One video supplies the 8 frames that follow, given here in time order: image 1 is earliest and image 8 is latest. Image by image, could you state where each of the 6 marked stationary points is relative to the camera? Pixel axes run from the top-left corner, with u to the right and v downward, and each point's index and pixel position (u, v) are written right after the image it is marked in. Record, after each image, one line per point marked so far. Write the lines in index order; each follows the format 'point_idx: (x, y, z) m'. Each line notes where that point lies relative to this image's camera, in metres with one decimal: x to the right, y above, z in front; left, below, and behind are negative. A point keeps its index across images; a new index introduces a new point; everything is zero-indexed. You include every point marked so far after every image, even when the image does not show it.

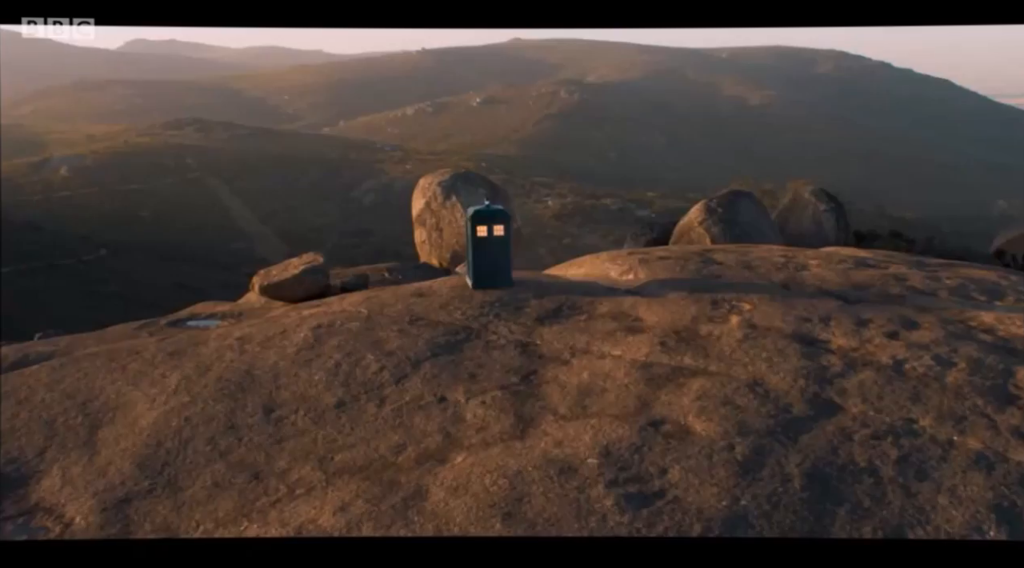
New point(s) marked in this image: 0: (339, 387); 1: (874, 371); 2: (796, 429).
0: (-1.8, -1.1, +10.4) m
1: (+3.7, -0.9, +10.0) m
2: (+2.6, -1.3, +8.9) m
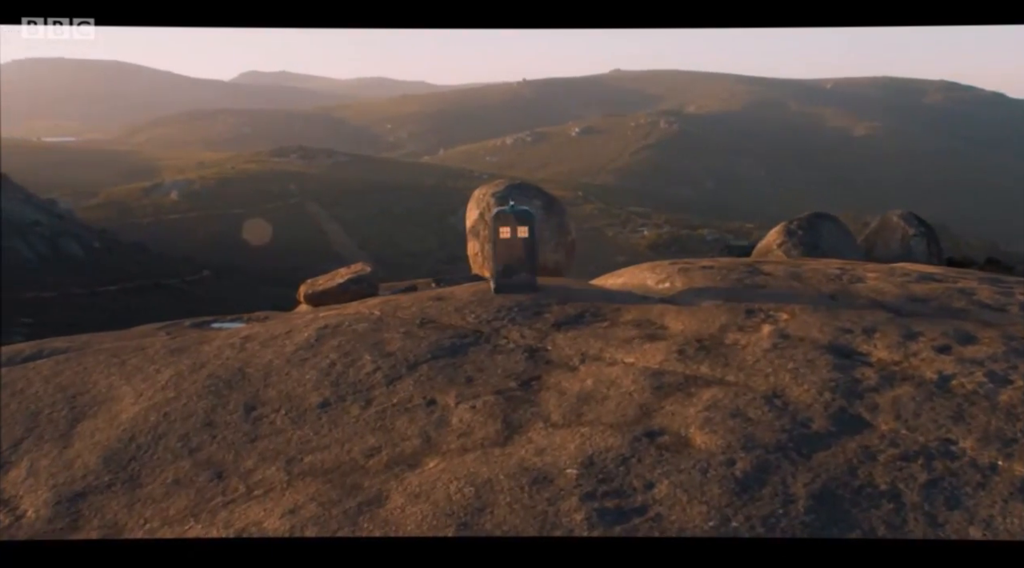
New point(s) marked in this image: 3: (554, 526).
0: (-1.8, -1.0, +9.8) m
1: (+3.6, -0.9, +8.8) m
2: (+2.4, -1.3, +7.8) m
3: (+0.3, -1.6, +6.9) m
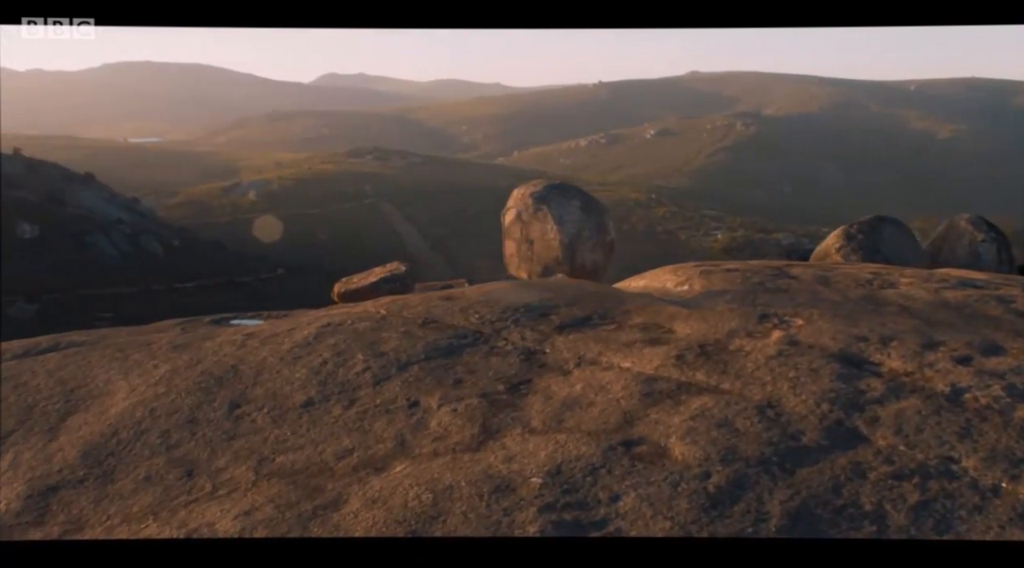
0: (-1.9, -1.0, +9.6) m
1: (+3.5, -1.0, +8.2) m
2: (+2.1, -1.3, +7.3) m
3: (0.0, -1.6, +6.5) m
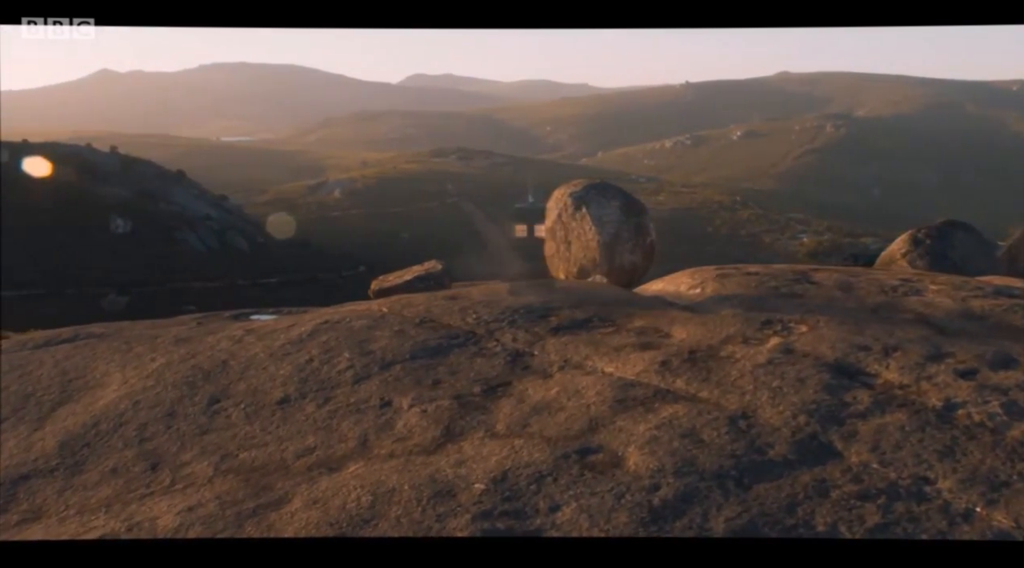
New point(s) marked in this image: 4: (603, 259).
0: (-2.1, -1.0, +9.5) m
1: (+3.1, -1.0, +7.7) m
2: (+1.7, -1.3, +6.9) m
3: (-0.5, -1.6, +6.3) m
4: (+1.8, +0.5, +19.3) m
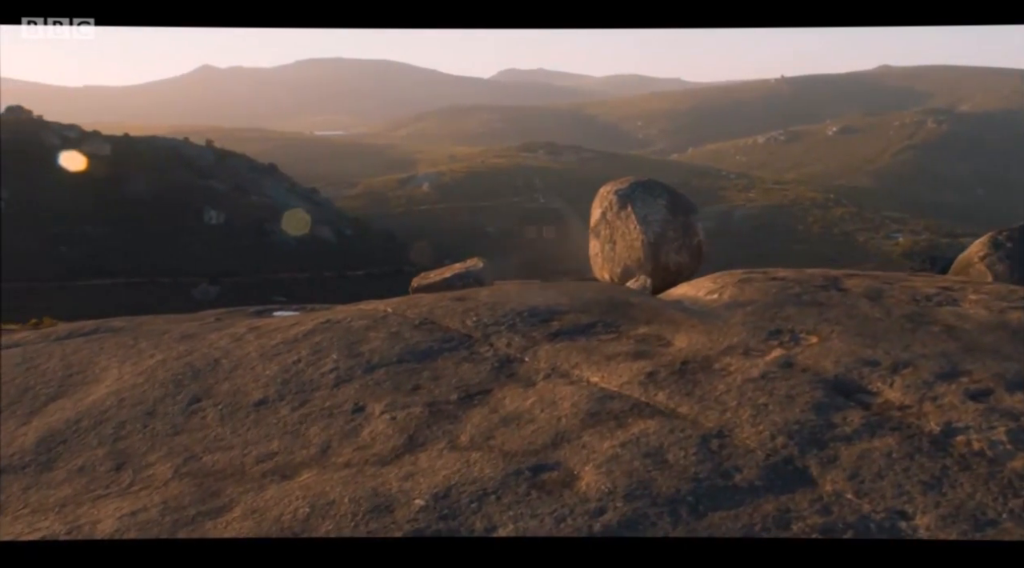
0: (-2.3, -1.0, +9.3) m
1: (+2.8, -1.1, +7.1) m
2: (+1.3, -1.4, +6.4) m
3: (-1.0, -1.7, +6.0) m
4: (+2.6, +0.5, +18.7) m
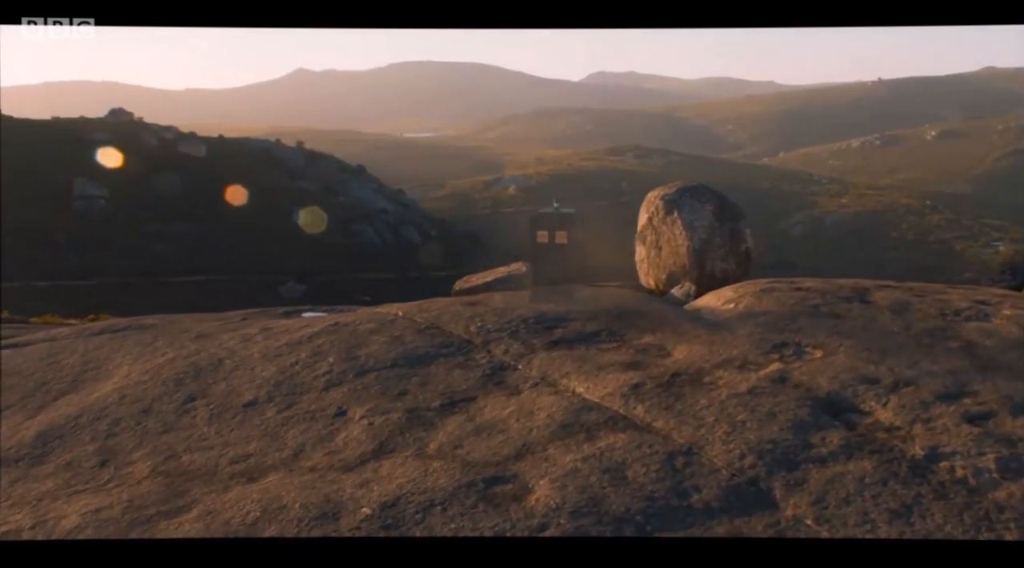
0: (-2.3, -1.0, +9.4) m
1: (+2.5, -1.2, +6.7) m
2: (+1.0, -1.5, +6.1) m
3: (-1.4, -1.7, +6.0) m
4: (+3.4, +0.3, +18.3) m
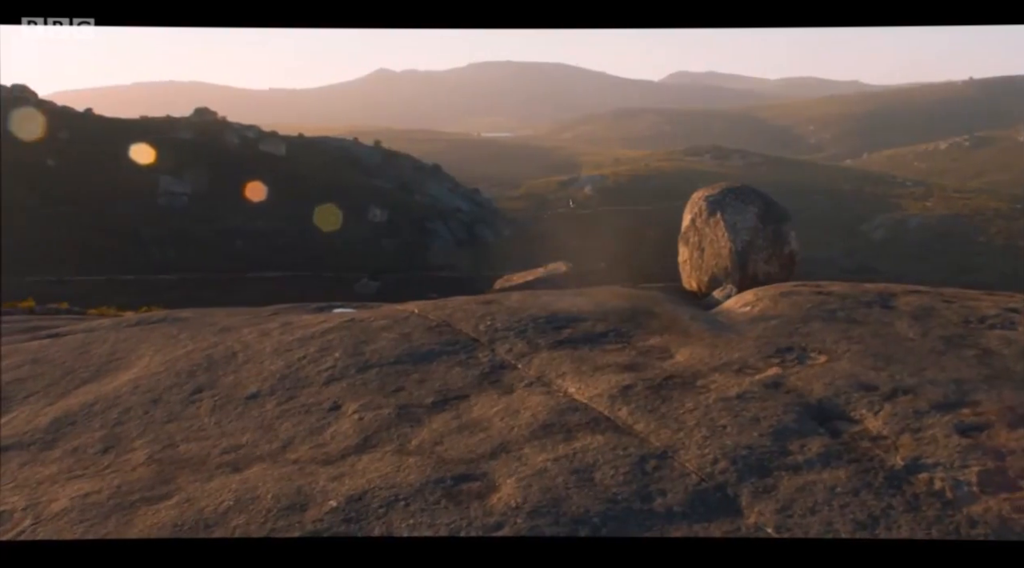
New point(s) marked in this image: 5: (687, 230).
0: (-2.3, -0.9, +9.6) m
1: (+2.3, -1.2, +6.5) m
2: (+0.7, -1.5, +6.0) m
3: (-1.6, -1.7, +6.1) m
4: (+4.1, +0.3, +18.0) m
5: (+3.5, +1.1, +19.5) m
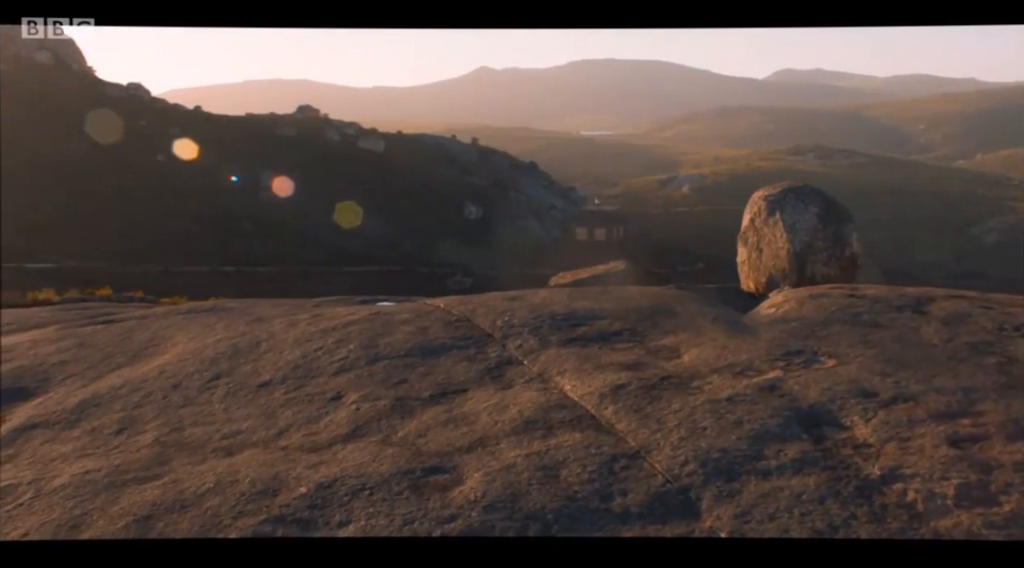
0: (-2.2, -0.9, +9.8) m
1: (+2.0, -1.3, +6.2) m
2: (+0.4, -1.5, +6.0) m
3: (-1.9, -1.6, +6.3) m
4: (+5.0, +0.3, +17.6) m
5: (+4.6, +1.1, +19.0) m
